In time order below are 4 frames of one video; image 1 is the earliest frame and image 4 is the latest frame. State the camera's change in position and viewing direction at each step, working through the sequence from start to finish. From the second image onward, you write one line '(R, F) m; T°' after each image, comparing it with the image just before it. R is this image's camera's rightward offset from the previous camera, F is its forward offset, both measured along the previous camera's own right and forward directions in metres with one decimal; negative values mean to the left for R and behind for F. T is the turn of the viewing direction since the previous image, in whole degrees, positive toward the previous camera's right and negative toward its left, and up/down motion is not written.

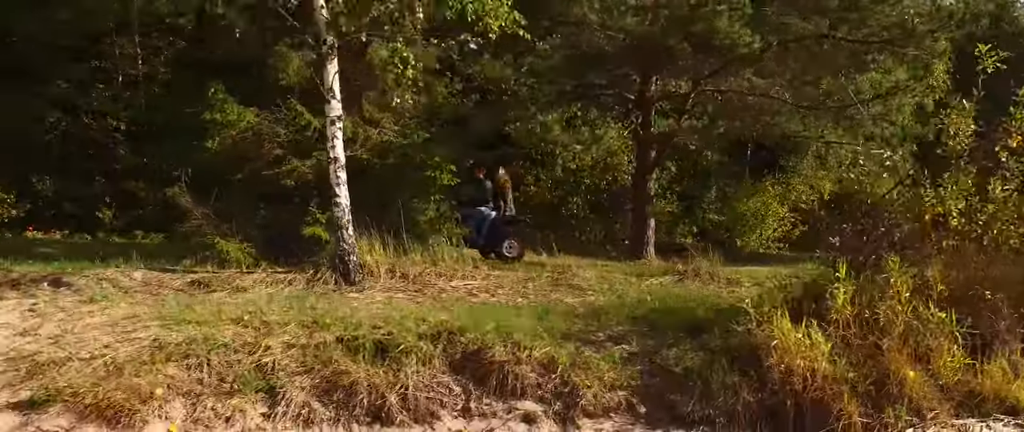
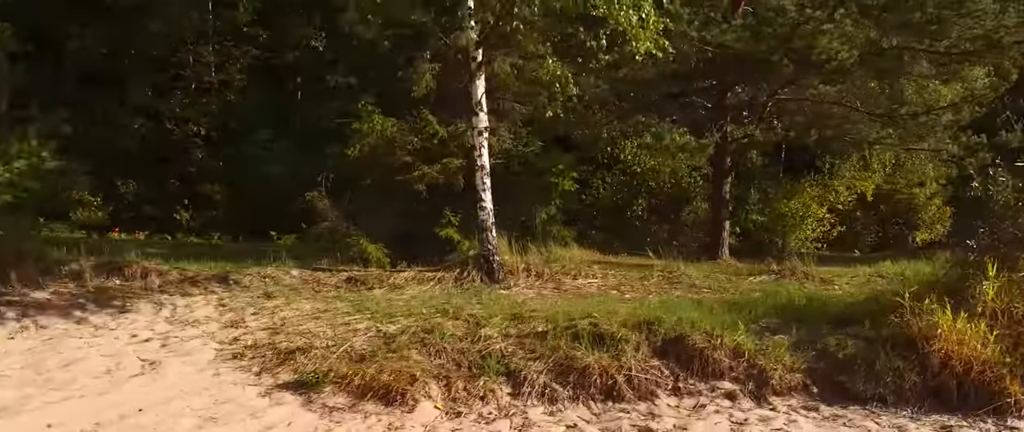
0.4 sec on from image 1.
(-1.2, -0.8) m; 0°
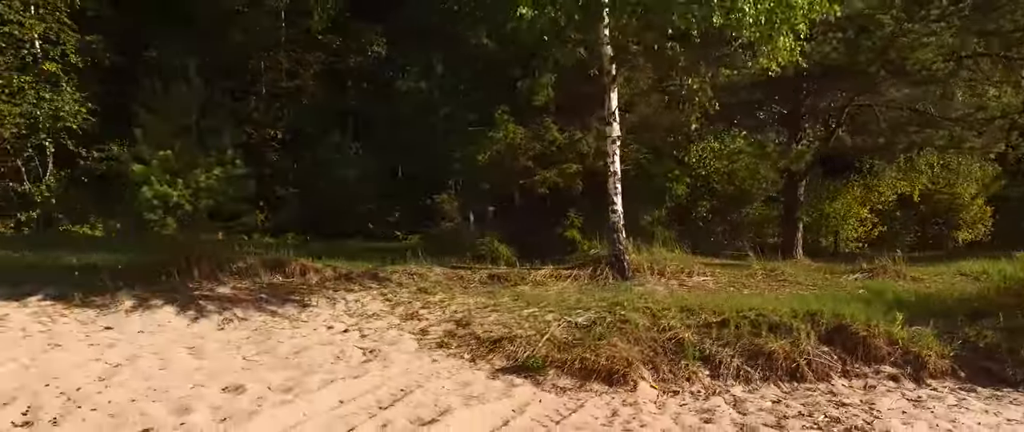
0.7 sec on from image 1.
(-1.2, -0.7) m; 0°
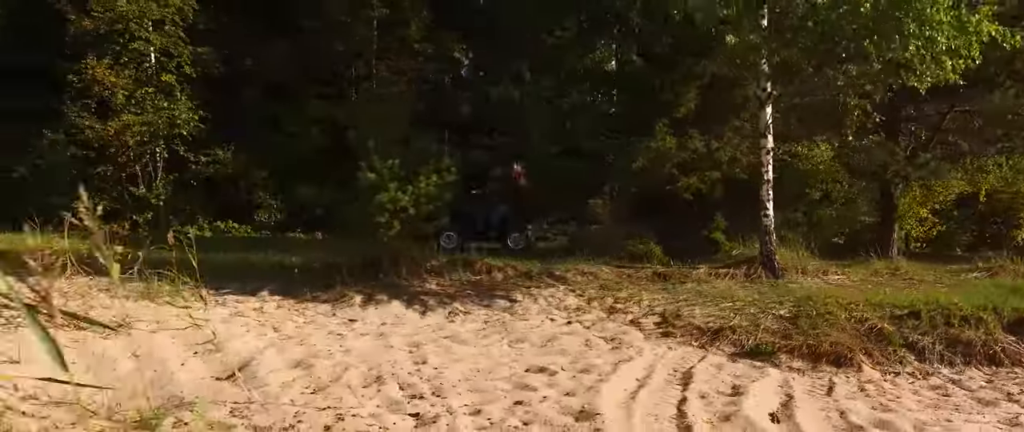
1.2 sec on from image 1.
(-1.6, -1.0) m; -1°
